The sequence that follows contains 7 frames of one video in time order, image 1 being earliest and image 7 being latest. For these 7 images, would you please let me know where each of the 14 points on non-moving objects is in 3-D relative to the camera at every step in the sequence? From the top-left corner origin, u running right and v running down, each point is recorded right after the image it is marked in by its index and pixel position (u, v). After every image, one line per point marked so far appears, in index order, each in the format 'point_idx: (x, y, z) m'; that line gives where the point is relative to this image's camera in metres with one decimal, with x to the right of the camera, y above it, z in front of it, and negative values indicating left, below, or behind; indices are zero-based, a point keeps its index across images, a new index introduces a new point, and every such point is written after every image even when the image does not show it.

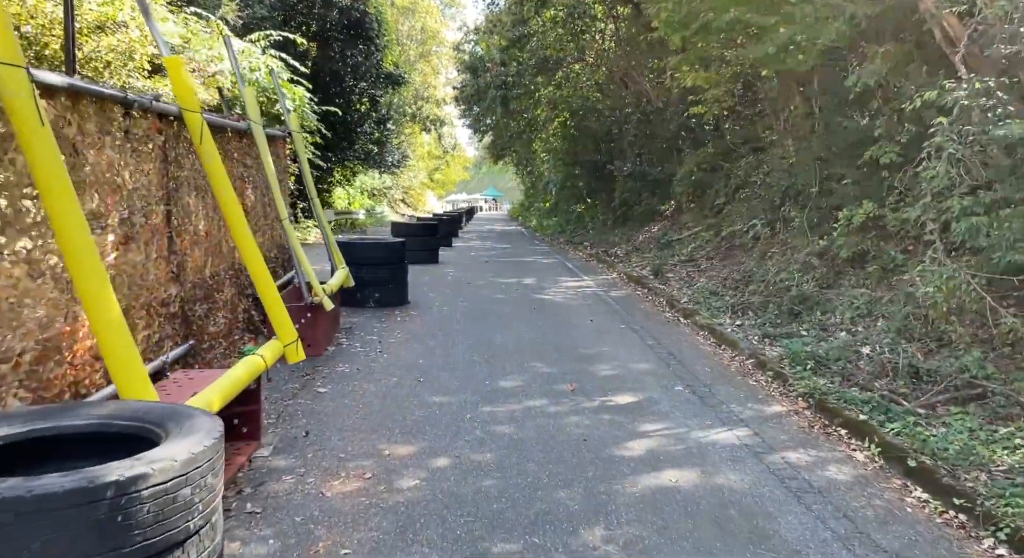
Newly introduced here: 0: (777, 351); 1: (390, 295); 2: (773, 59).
0: (+2.6, -0.7, +8.9) m
1: (-1.6, -0.2, +12.0) m
2: (+3.6, +3.0, +12.2) m
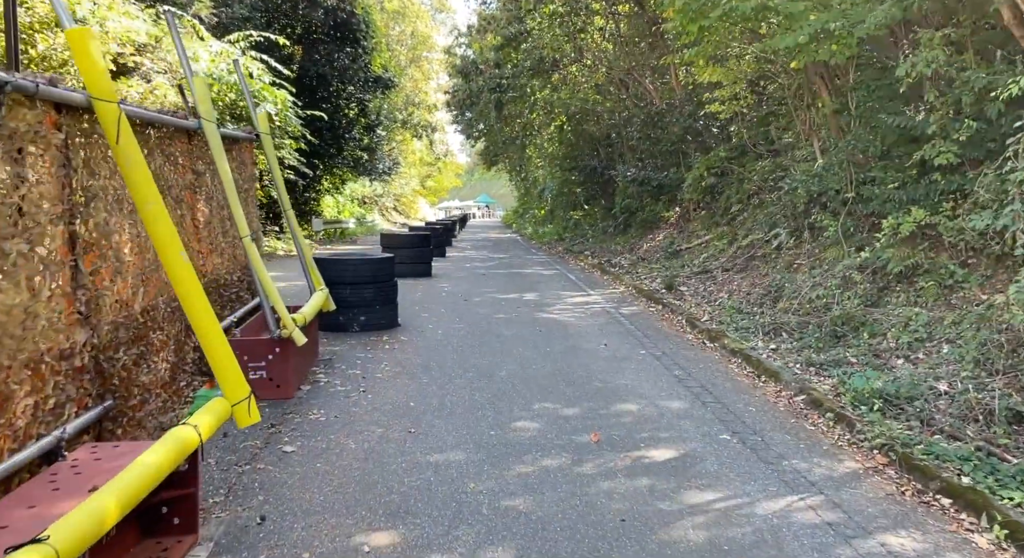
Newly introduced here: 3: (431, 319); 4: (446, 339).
0: (+2.7, -0.9, +7.6) m
1: (-1.6, -0.5, +10.7) m
2: (+3.6, +2.8, +10.9) m
3: (-1.0, -0.5, +11.7) m
4: (-0.8, -0.7, +10.2) m
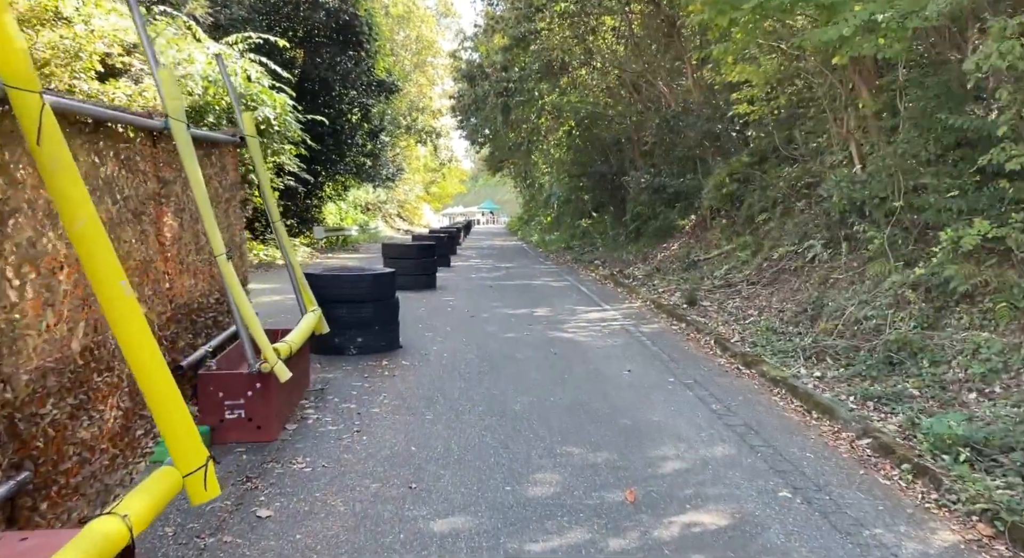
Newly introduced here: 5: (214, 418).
0: (+2.8, -1.1, +6.6) m
1: (-1.5, -0.7, +9.7) m
2: (+3.7, +2.6, +9.9) m
3: (-0.9, -0.7, +10.7) m
4: (-0.6, -0.9, +9.2) m
5: (-2.0, -0.9, +6.0) m
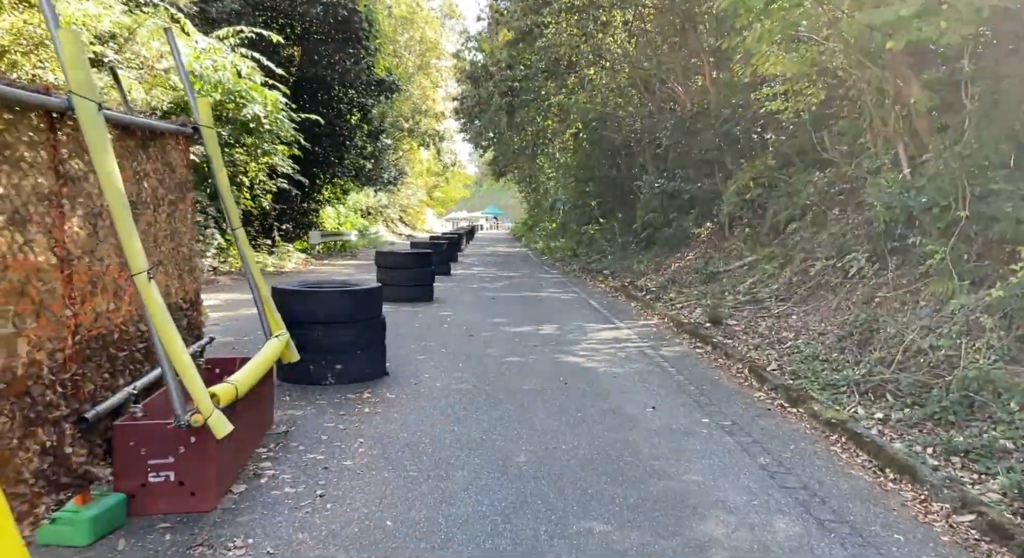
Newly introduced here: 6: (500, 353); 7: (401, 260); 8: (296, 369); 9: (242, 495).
0: (+2.8, -1.2, +5.2) m
1: (-1.4, -0.8, +8.4) m
2: (+3.8, +2.4, +8.6) m
3: (-0.8, -0.9, +9.4) m
4: (-0.6, -1.0, +7.9) m
5: (-2.0, -1.1, +4.7) m
6: (-0.2, -0.9, +10.2) m
7: (-1.9, +0.3, +15.4) m
8: (-2.0, -0.8, +8.2) m
9: (-1.5, -1.2, +5.1) m
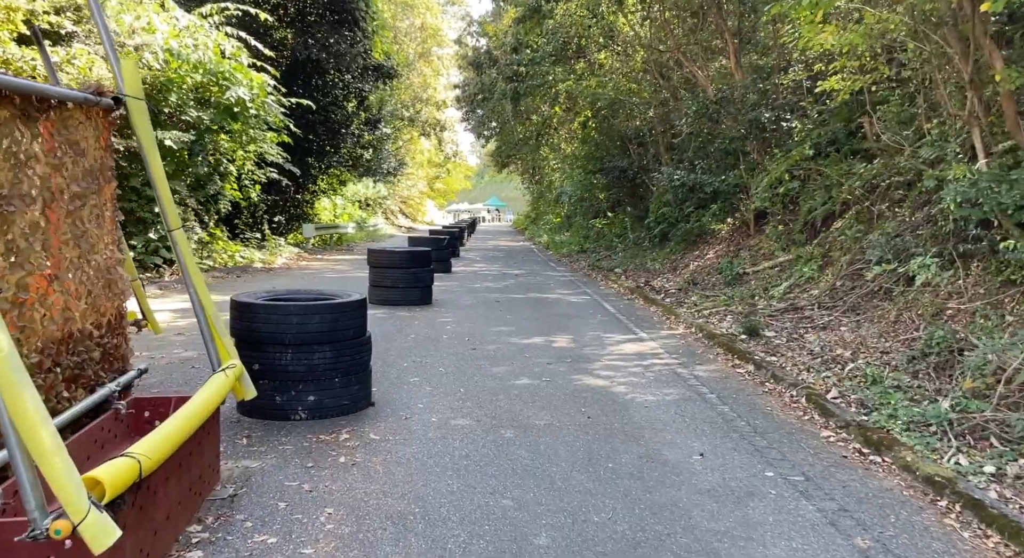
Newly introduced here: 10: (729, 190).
0: (+2.9, -1.4, +3.7) m
1: (-1.3, -0.9, +6.8) m
2: (+3.9, +2.3, +7.0) m
3: (-0.7, -1.0, +7.8) m
4: (-0.5, -1.1, +6.4) m
5: (-1.9, -1.2, +3.2) m
6: (-0.1, -0.9, +8.7) m
7: (-1.8, +0.3, +13.9) m
8: (-1.9, -0.9, +6.7) m
9: (-1.5, -1.3, +3.6) m
10: (+4.4, +1.8, +18.1) m
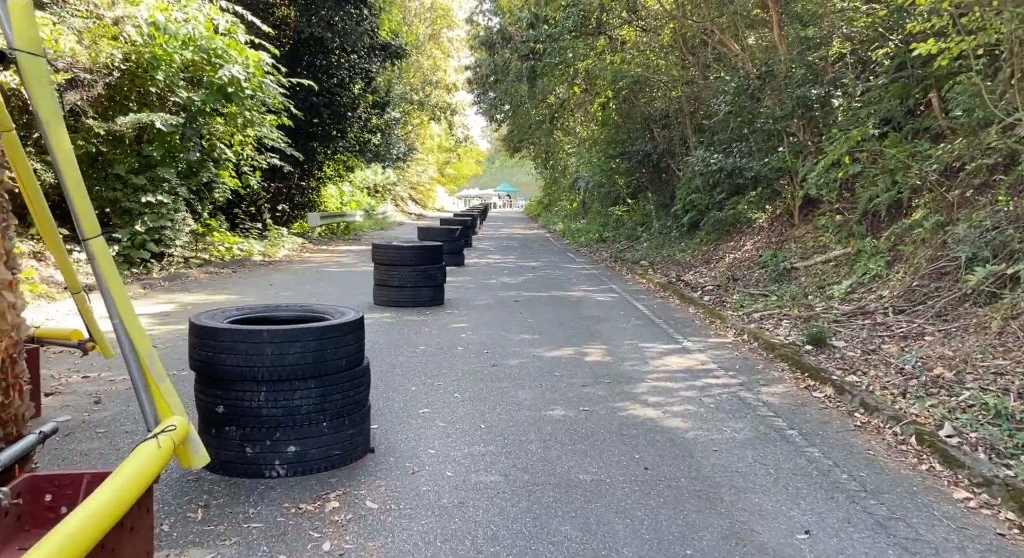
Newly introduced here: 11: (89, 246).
0: (+3.1, -1.5, +2.1) m
1: (-1.1, -1.0, +5.3) m
2: (+4.1, +2.2, +5.4) m
3: (-0.5, -1.0, +6.3) m
4: (-0.3, -1.2, +4.9) m
5: (-1.7, -1.3, +1.7) m
6: (+0.2, -1.0, +7.2) m
7: (-1.5, +0.3, +12.3) m
8: (-1.7, -1.0, +5.2) m
9: (-1.3, -1.5, +2.1) m
10: (+4.7, +1.9, +16.4) m
11: (-1.9, +0.2, +4.0) m
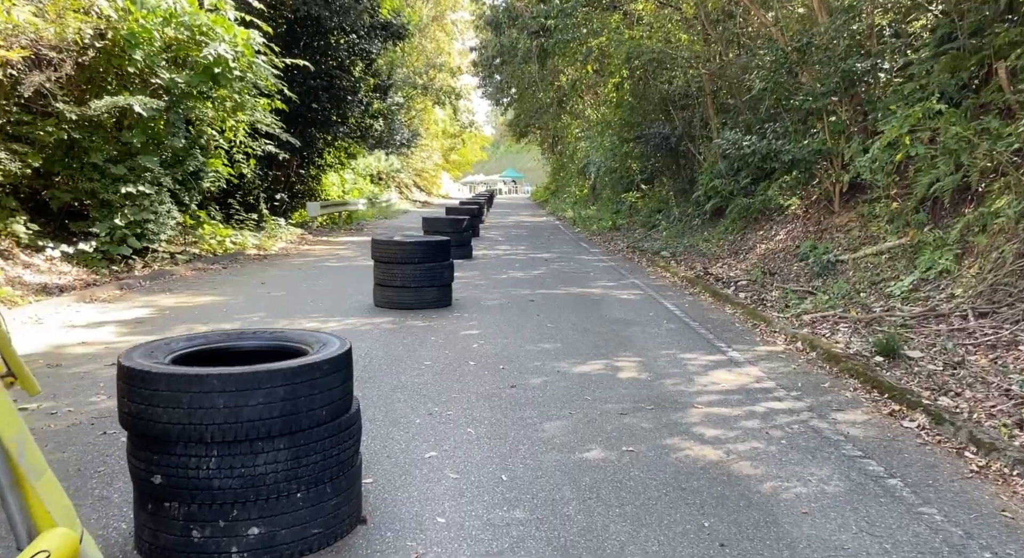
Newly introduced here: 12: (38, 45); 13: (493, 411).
0: (+3.3, -1.6, +0.8) m
1: (-1.0, -1.1, +4.0) m
2: (+4.2, +2.2, +4.0) m
3: (-0.3, -1.1, +5.0) m
4: (-0.1, -1.3, +3.5) m
5: (-1.6, -1.5, +0.3) m
6: (+0.4, -1.0, +5.9) m
7: (-1.3, +0.3, +11.0) m
8: (-1.5, -1.1, +3.9) m
9: (-1.1, -1.6, +0.8) m
10: (+5.0, +2.0, +15.0) m
11: (-1.7, +0.1, +2.7) m
12: (-6.9, +3.4, +13.1) m
13: (-0.1, -0.9, +6.4) m
